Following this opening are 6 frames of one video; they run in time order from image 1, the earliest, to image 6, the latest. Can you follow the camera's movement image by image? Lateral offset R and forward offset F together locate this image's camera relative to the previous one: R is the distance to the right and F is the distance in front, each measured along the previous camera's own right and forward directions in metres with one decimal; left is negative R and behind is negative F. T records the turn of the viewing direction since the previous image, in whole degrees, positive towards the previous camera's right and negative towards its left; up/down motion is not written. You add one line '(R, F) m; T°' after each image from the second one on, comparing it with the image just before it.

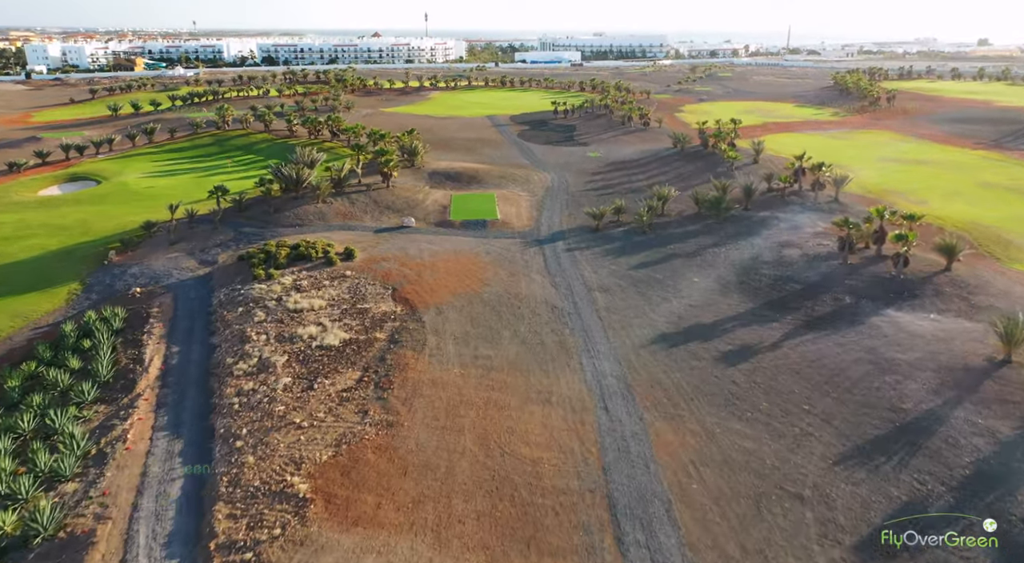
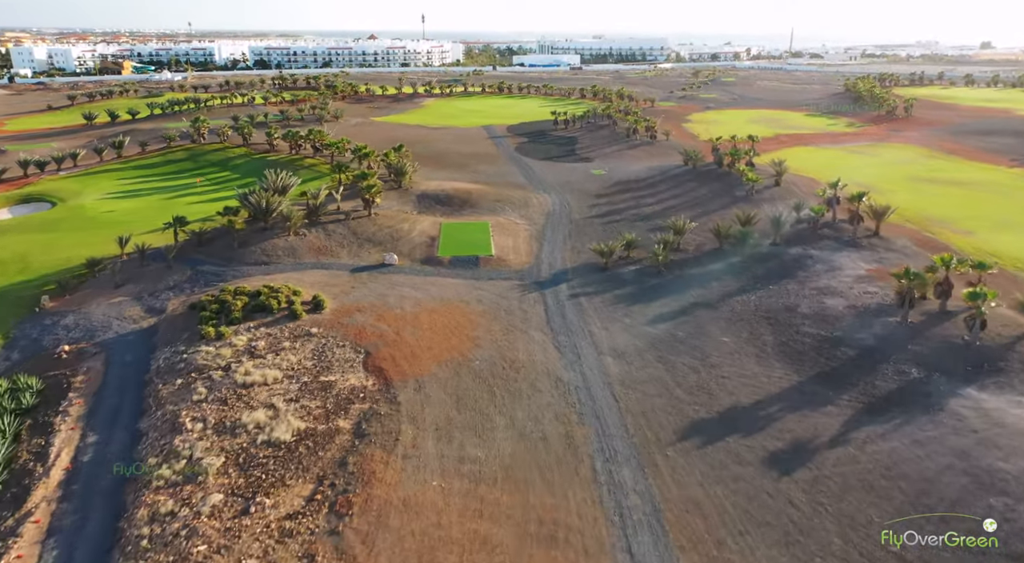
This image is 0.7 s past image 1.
(+0.1, +4.0) m; 0°
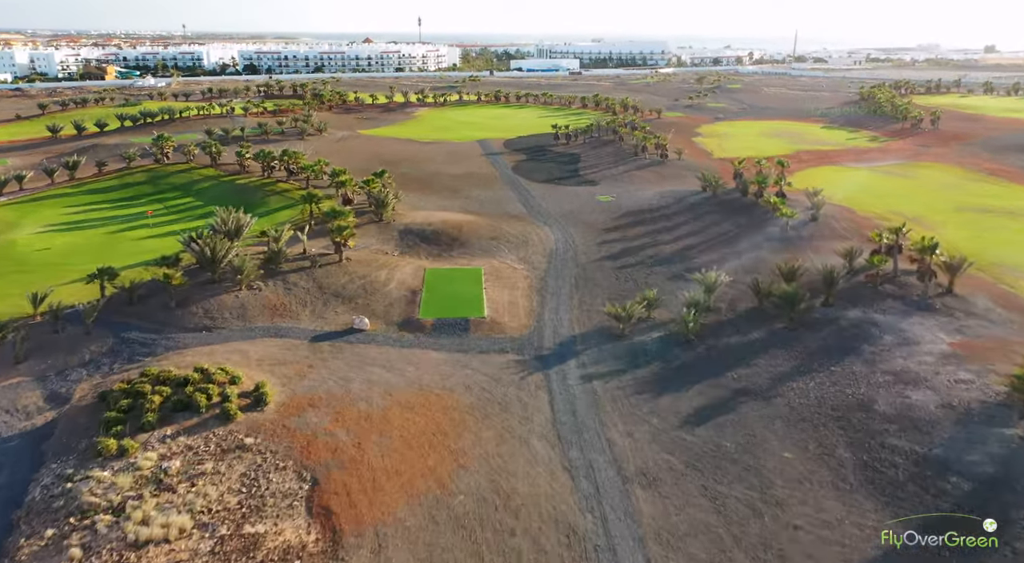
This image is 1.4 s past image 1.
(+0.1, +5.1) m; 0°
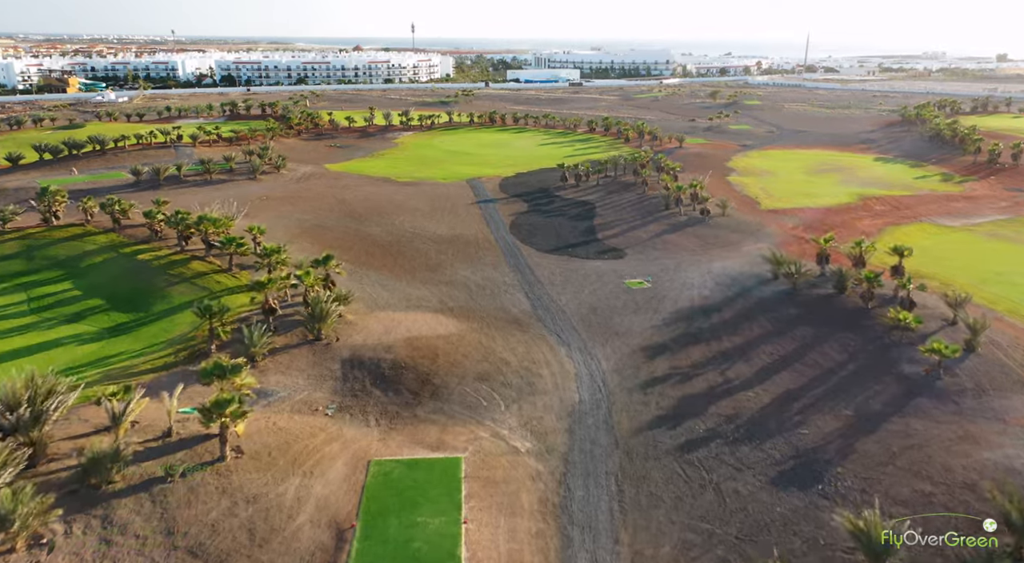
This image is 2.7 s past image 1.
(-0.1, +11.5) m; 0°
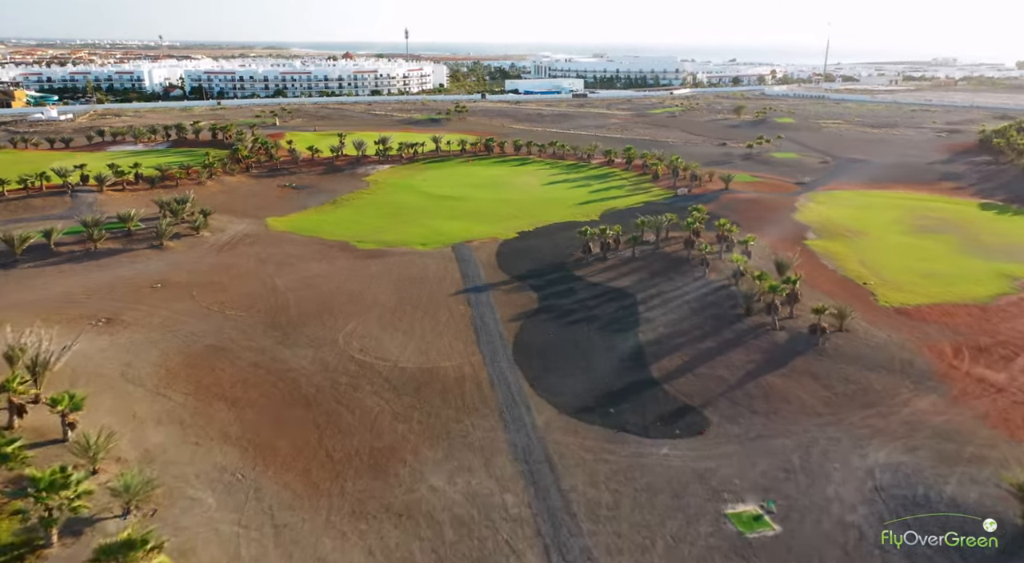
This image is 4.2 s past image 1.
(-0.2, +14.6) m; 0°
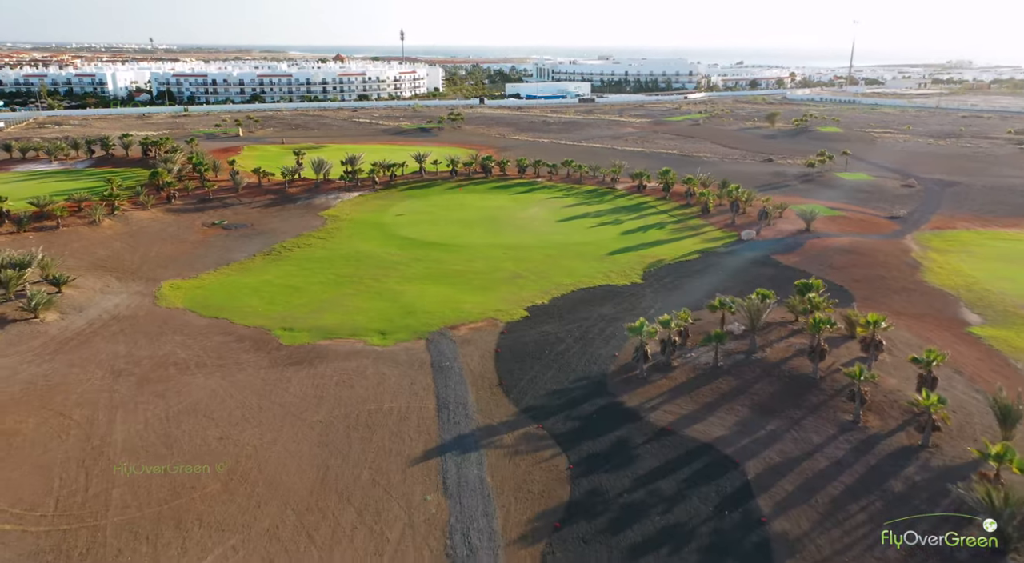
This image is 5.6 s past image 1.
(-0.3, +14.5) m; 0°
